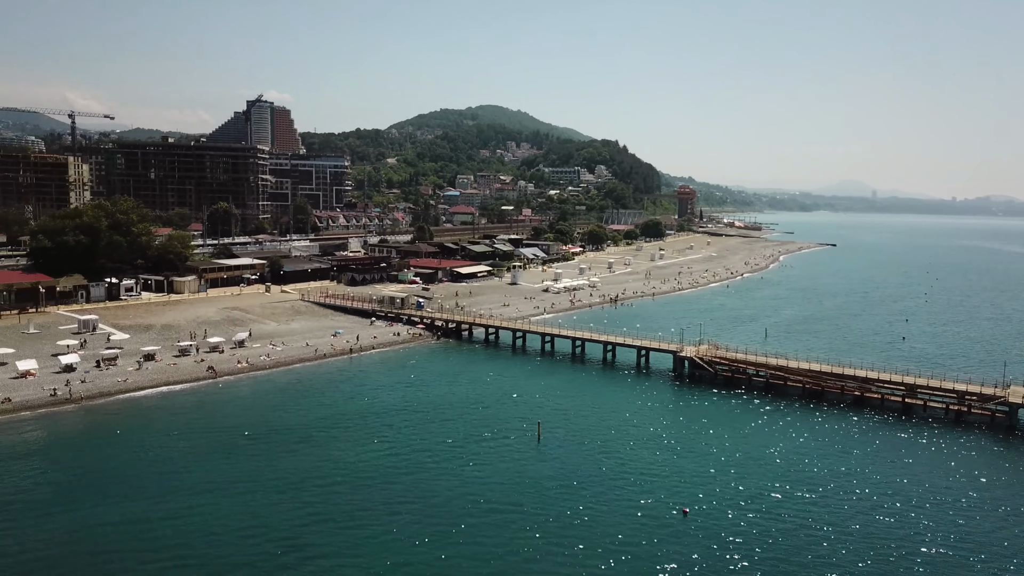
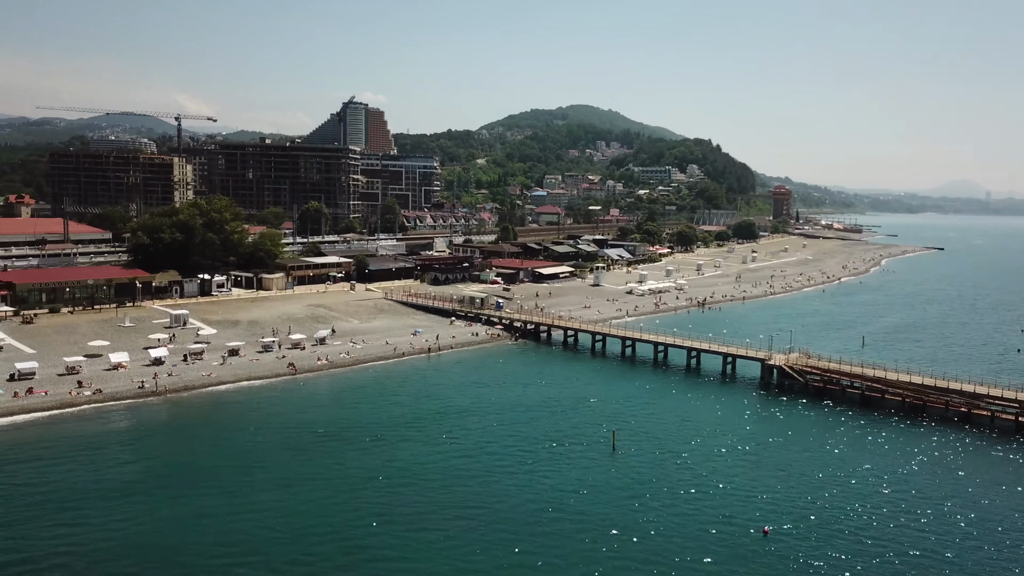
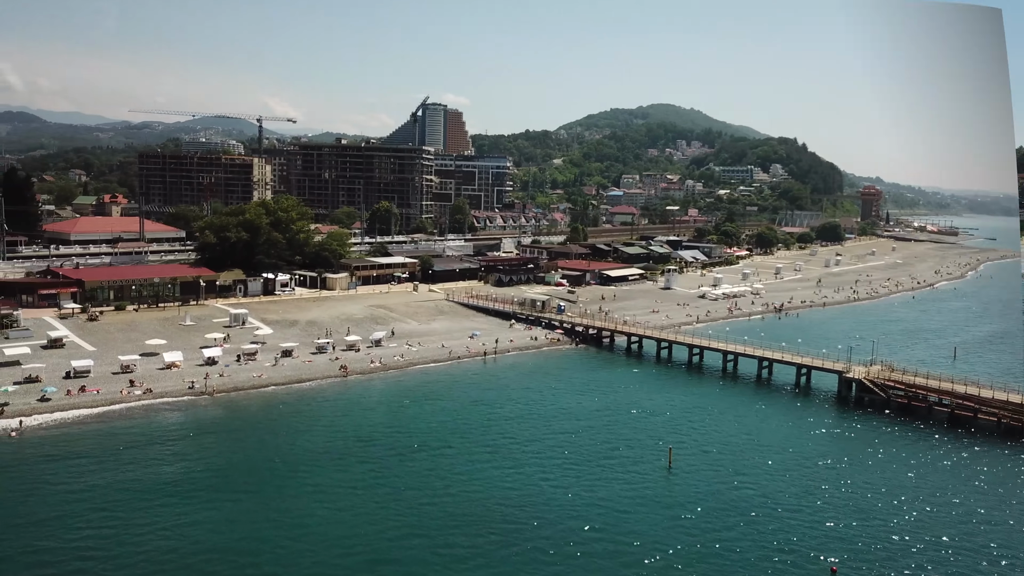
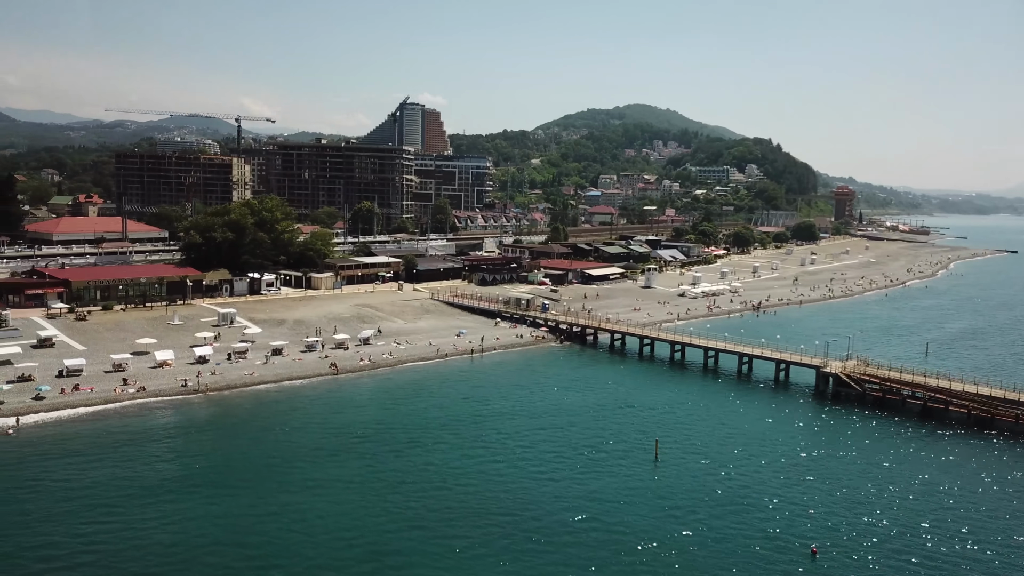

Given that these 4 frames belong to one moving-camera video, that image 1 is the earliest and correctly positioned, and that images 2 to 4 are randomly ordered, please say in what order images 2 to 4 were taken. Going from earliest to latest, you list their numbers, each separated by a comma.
2, 4, 3
